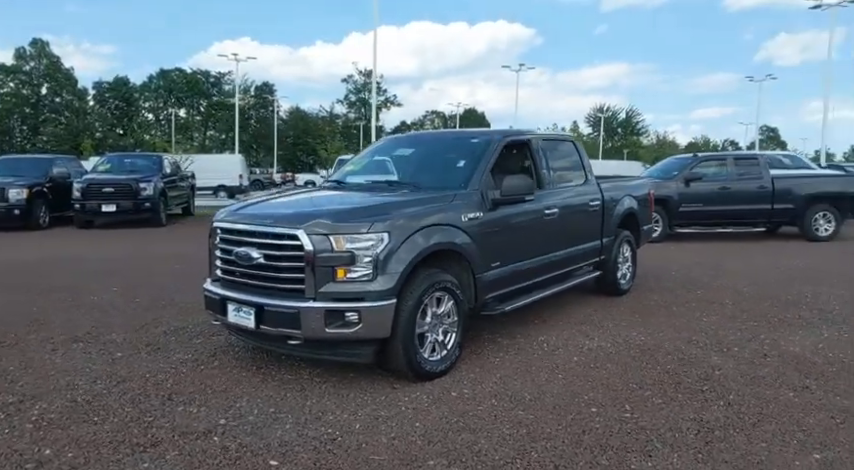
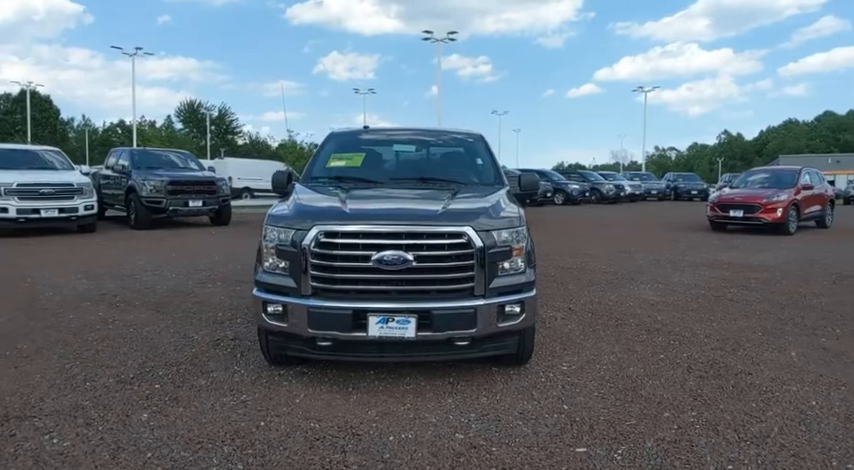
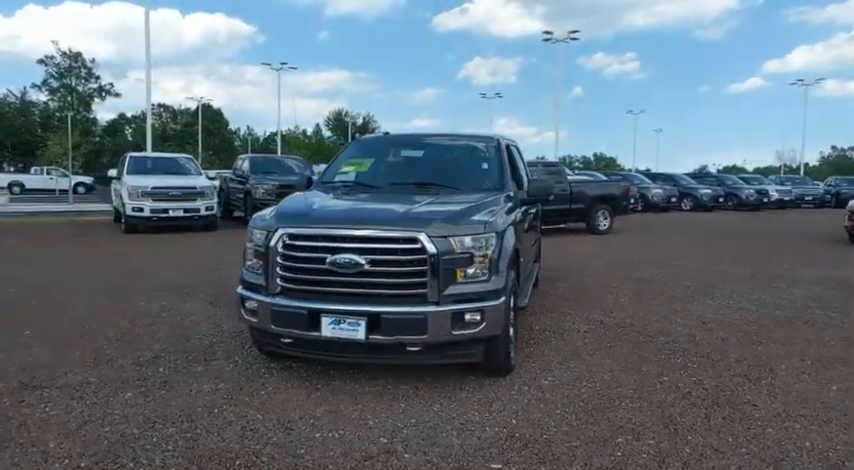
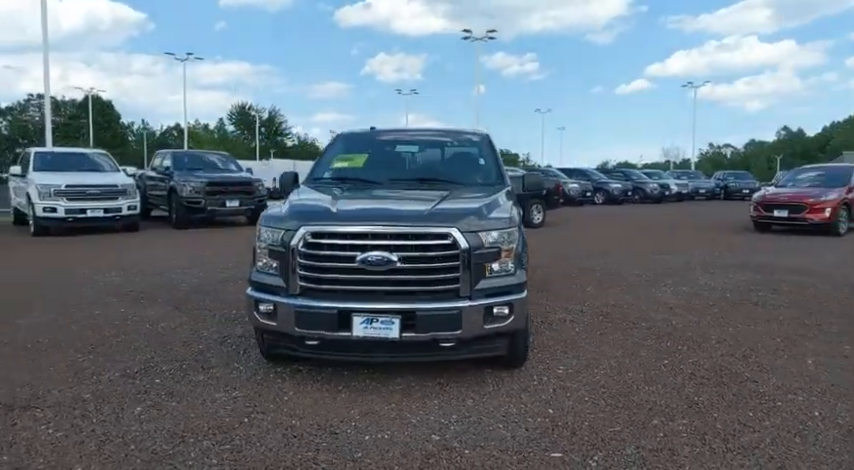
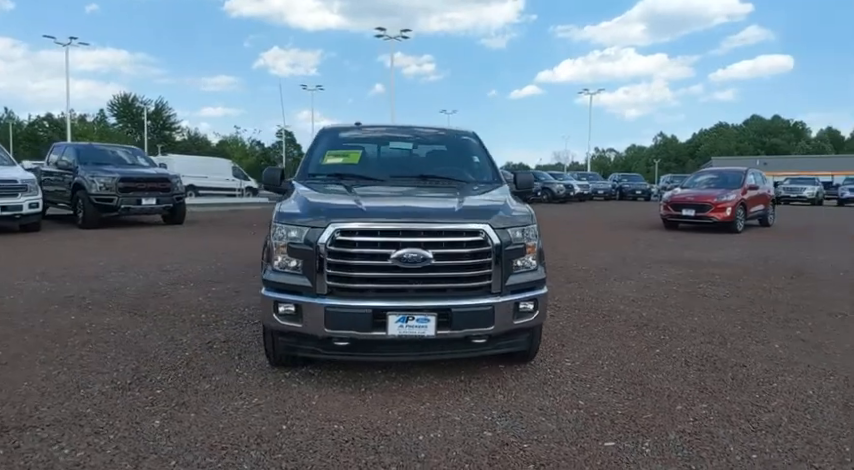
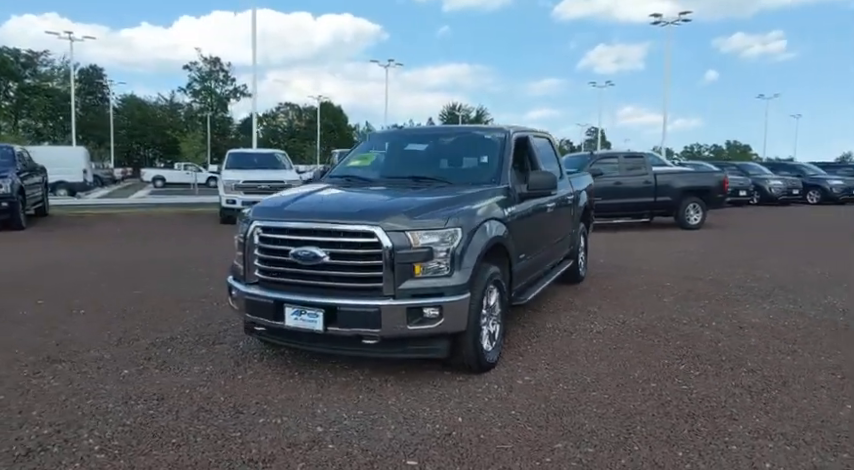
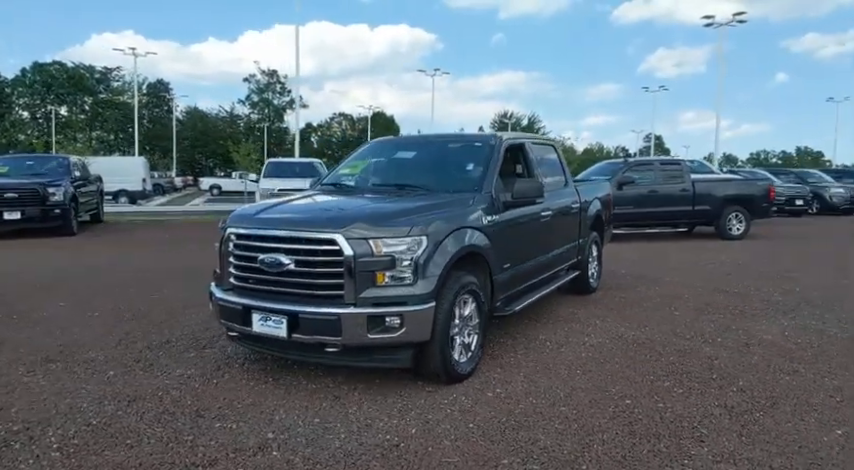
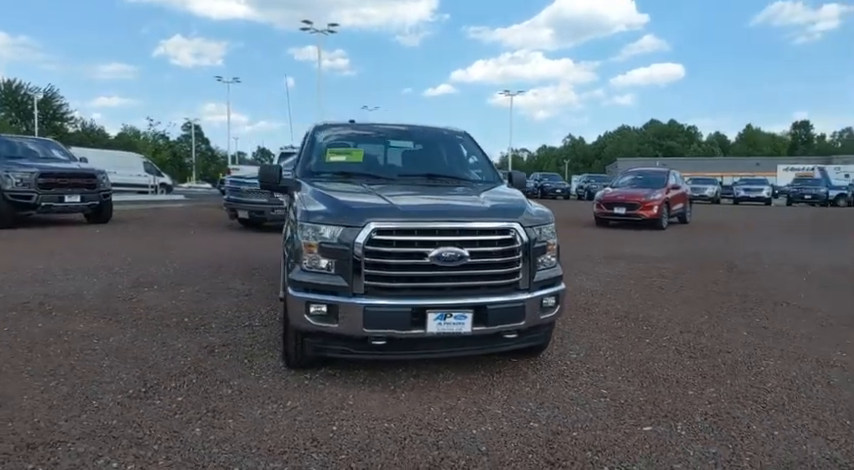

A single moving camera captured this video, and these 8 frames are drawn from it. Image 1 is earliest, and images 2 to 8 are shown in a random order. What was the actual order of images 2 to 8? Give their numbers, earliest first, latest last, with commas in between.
7, 6, 3, 4, 2, 5, 8
